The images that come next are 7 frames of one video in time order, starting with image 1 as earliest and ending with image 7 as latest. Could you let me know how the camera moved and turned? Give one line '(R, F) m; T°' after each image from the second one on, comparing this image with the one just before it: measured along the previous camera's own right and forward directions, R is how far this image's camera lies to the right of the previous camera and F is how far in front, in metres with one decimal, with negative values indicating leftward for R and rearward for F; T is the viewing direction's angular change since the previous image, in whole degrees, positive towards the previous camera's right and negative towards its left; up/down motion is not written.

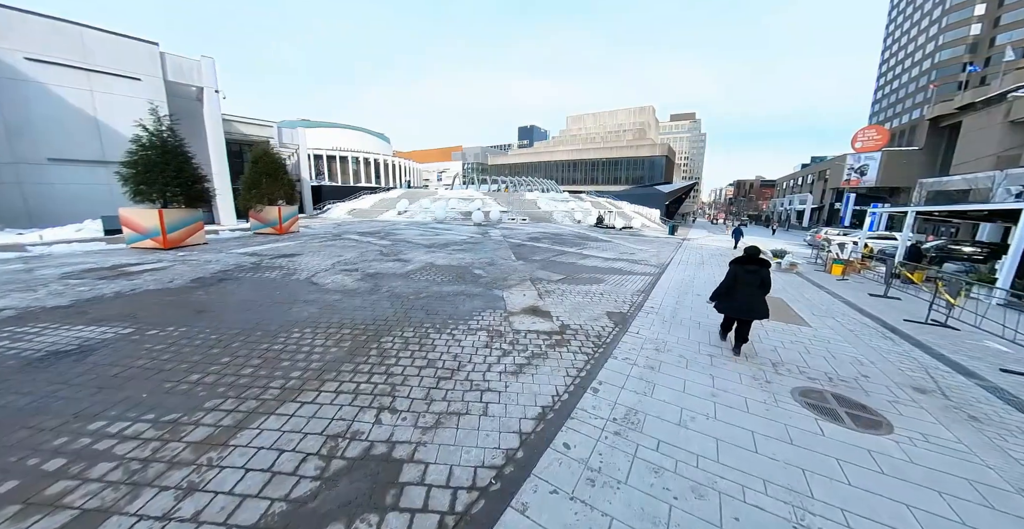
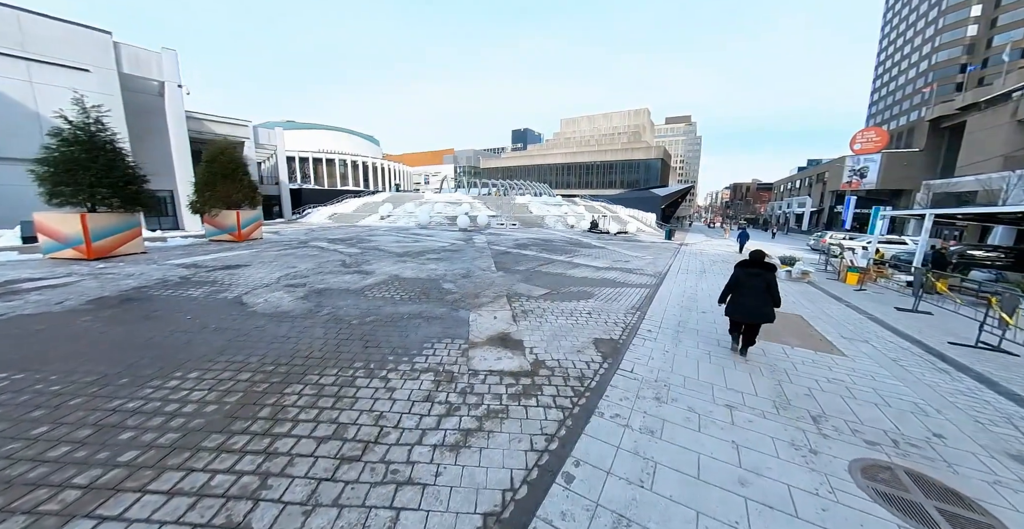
(+0.6, +1.4) m; +1°
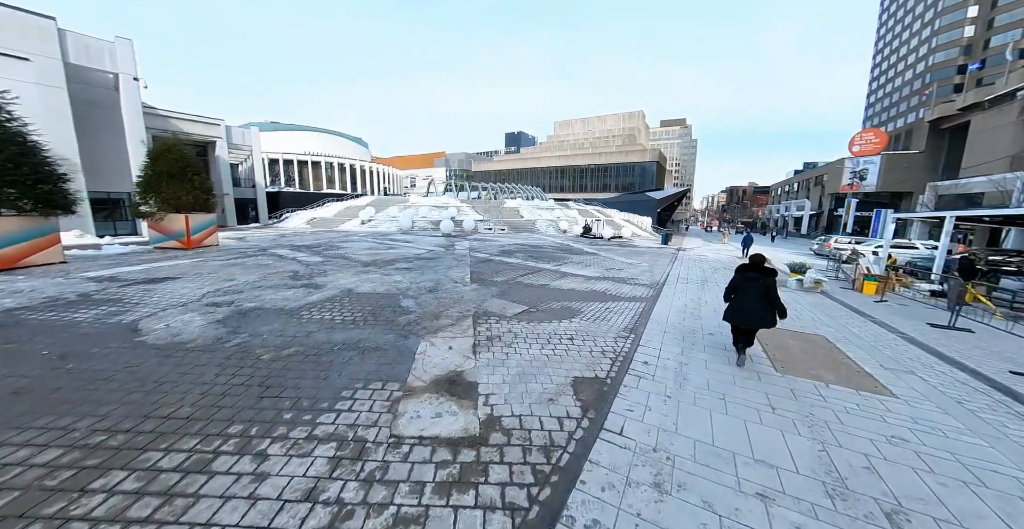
(+0.6, +1.4) m; +1°
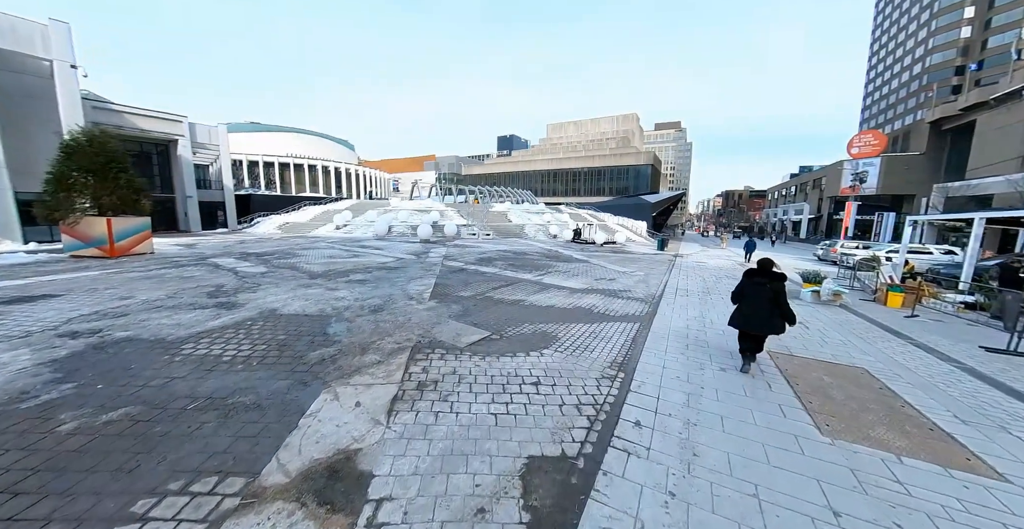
(+0.7, +1.6) m; +1°
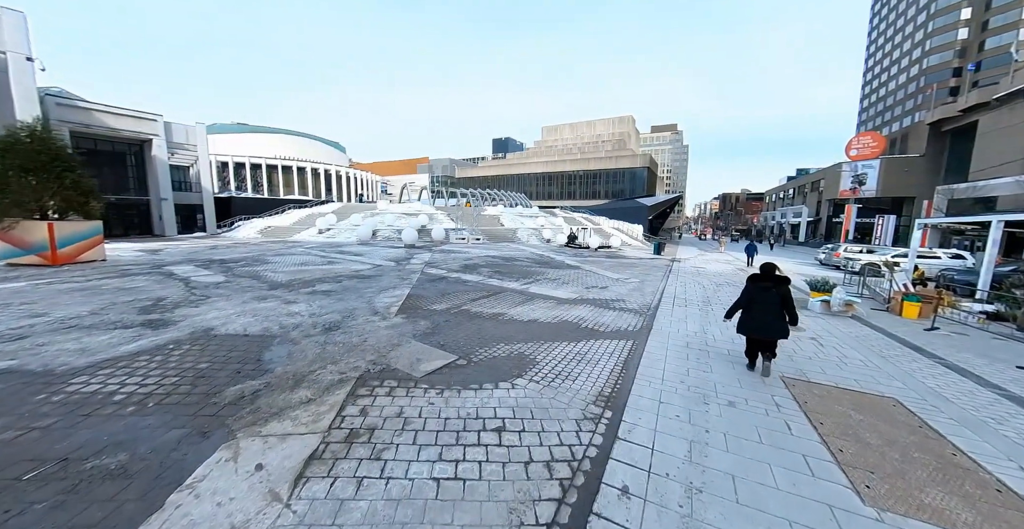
(+0.4, +0.9) m; 0°
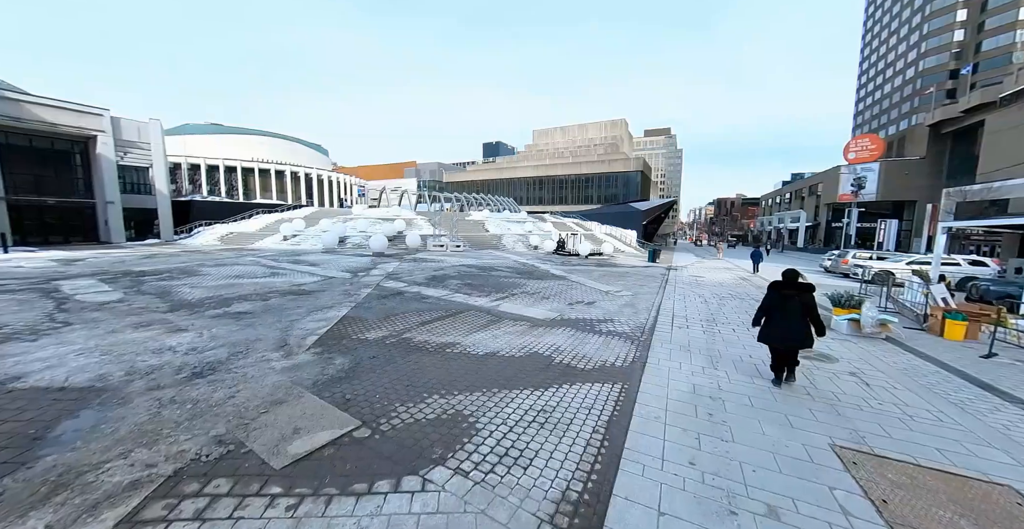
(+0.7, +1.7) m; +1°
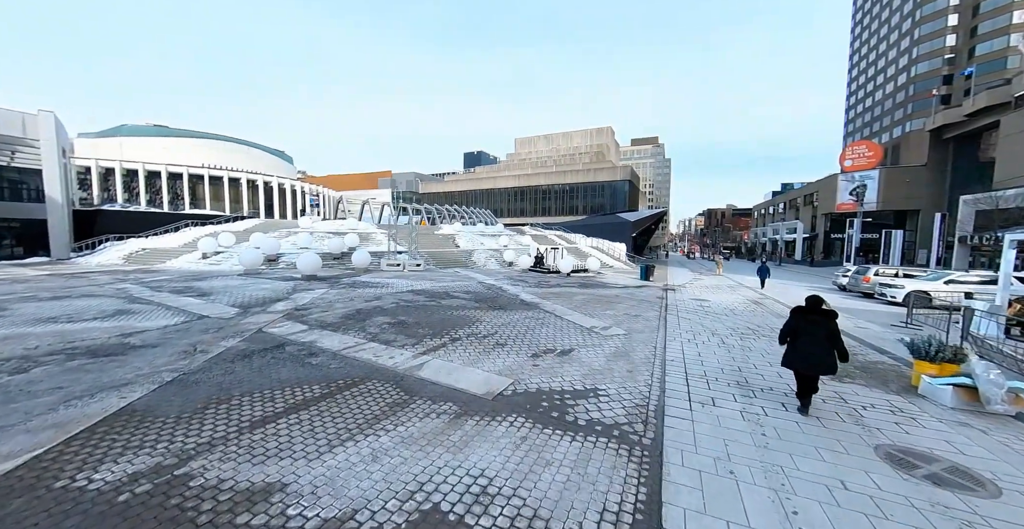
(+1.0, +2.9) m; +2°
